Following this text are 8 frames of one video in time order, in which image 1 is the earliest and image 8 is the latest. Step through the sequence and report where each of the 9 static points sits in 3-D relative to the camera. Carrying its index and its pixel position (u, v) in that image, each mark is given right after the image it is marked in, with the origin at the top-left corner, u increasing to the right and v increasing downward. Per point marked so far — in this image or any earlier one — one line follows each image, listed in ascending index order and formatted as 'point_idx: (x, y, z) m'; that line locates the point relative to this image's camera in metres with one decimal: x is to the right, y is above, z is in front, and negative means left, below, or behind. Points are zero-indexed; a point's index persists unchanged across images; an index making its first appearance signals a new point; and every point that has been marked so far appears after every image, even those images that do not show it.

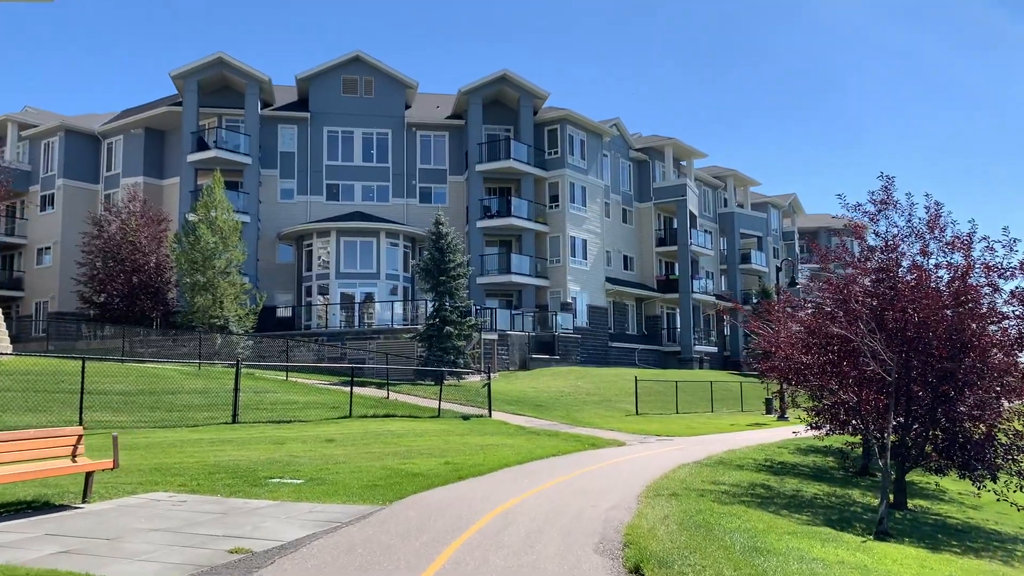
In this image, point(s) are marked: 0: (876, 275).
0: (+5.7, +0.2, +13.7) m
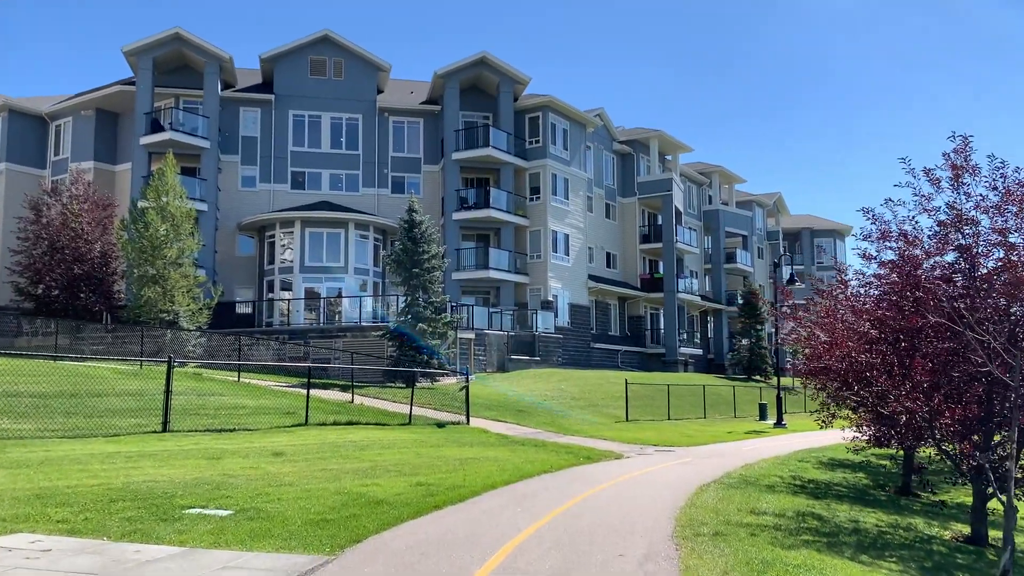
0: (+5.5, +0.4, +11.1) m
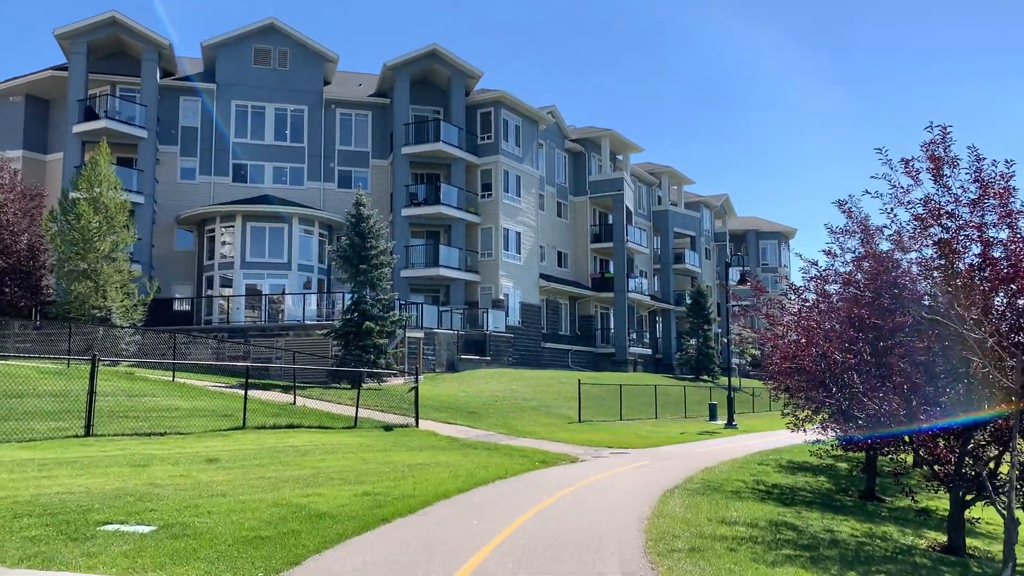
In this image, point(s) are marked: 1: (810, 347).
0: (+5.0, +0.5, +10.6) m
1: (+4.4, -0.8, +12.6) m
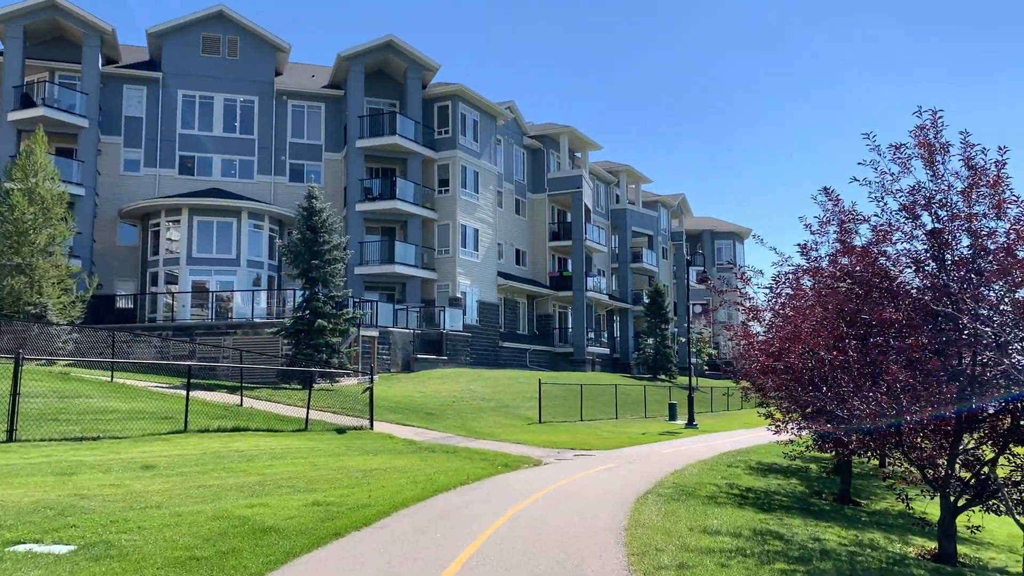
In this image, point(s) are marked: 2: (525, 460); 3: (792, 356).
0: (+4.6, +0.5, +10.1) m
1: (+3.9, -0.8, +12.0) m
2: (+0.3, -3.4, +17.1) m
3: (+3.8, -0.9, +12.1) m
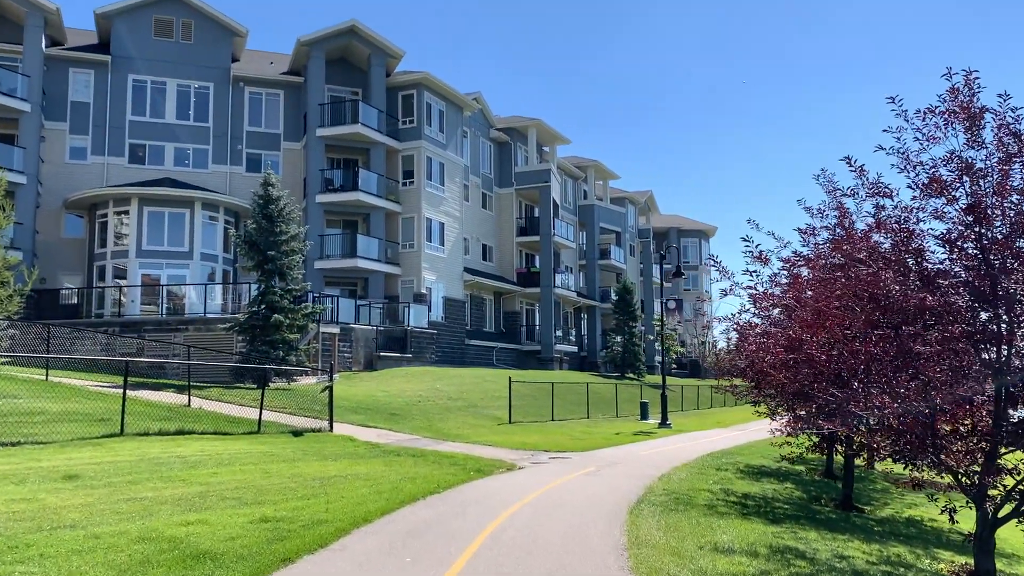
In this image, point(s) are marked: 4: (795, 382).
0: (+4.4, +0.7, +8.9) m
1: (+3.6, -0.6, +10.9) m
2: (-0.2, -3.2, +15.8) m
3: (+3.6, -0.8, +11.0) m
4: (+3.7, -1.3, +11.8) m
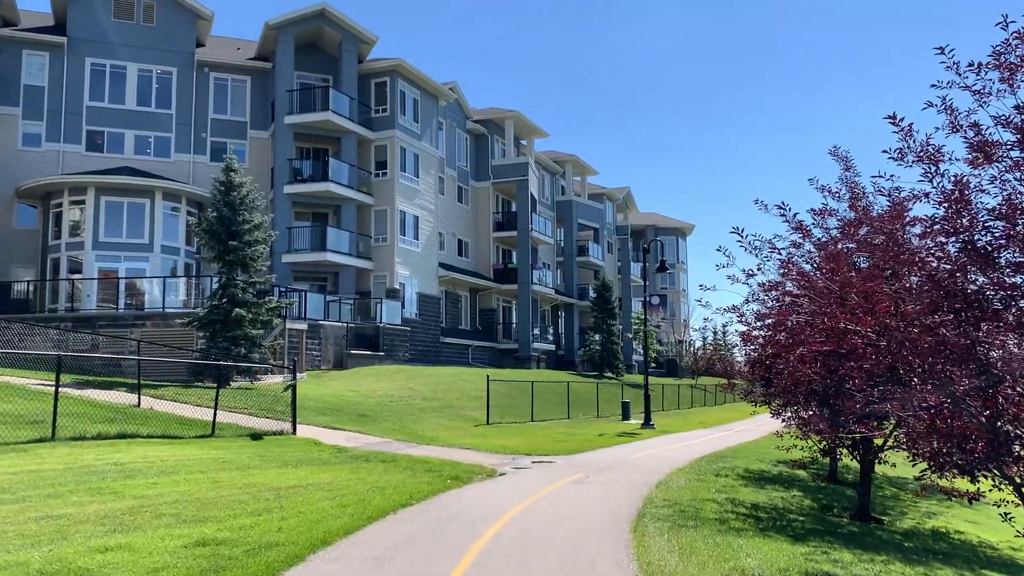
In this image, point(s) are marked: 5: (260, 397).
0: (+4.3, +0.9, +7.7) m
1: (+3.4, -0.4, +9.6) m
2: (-0.6, -3.0, +14.4) m
3: (+3.4, -0.6, +9.7) m
4: (+3.5, -1.1, +10.5) m
5: (-5.7, -2.4, +19.8) m
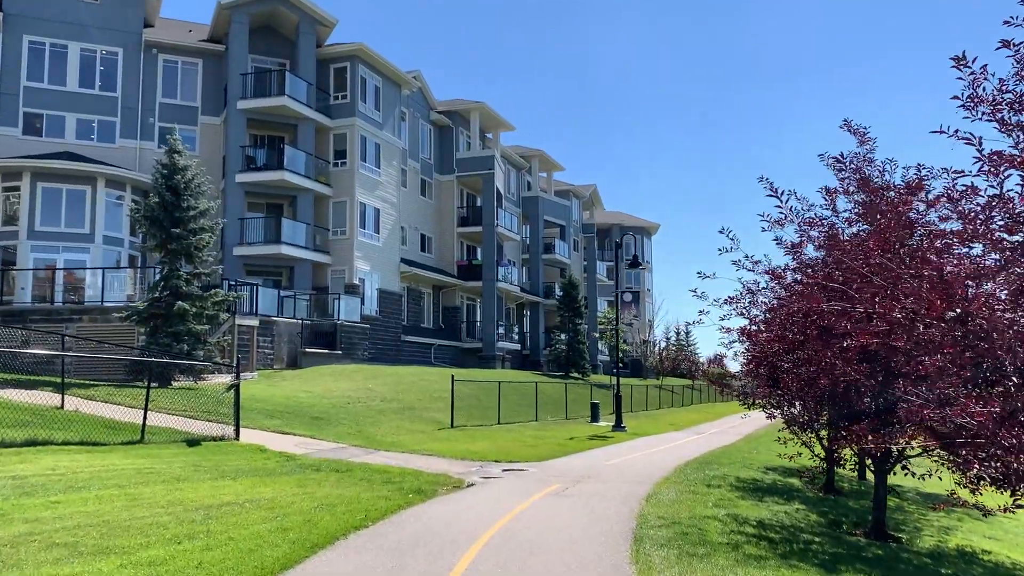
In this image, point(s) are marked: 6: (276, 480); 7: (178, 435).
0: (+4.2, +1.0, +6.3) m
1: (+3.2, -0.3, +8.2) m
2: (-1.0, -2.8, +12.8) m
3: (+3.2, -0.4, +8.3) m
4: (+3.2, -0.9, +9.1) m
5: (-6.4, -2.2, +18.0) m
6: (-3.2, -2.5, +11.6) m
7: (-5.5, -2.4, +14.4) m
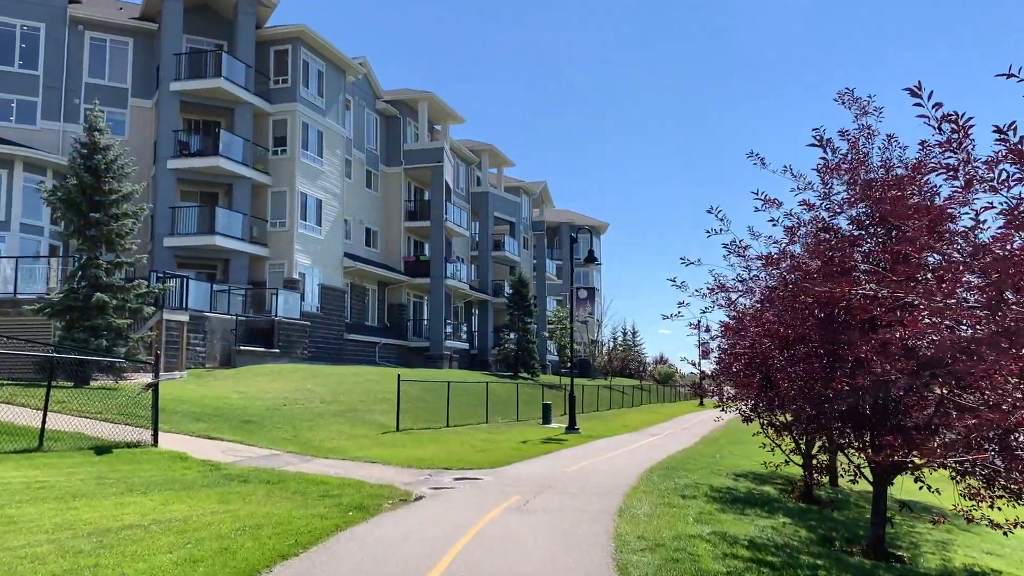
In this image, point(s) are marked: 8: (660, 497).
0: (+4.0, +1.1, +5.2) m
1: (+2.9, -0.1, +7.0) m
2: (-1.6, -2.7, +11.4) m
3: (+2.9, -0.3, +7.1) m
4: (+2.9, -0.8, +7.9) m
5: (-7.3, -2.0, +16.2) m
6: (-3.7, -2.4, +10.1) m
7: (-6.2, -2.2, +12.7) m
8: (+2.0, -2.8, +11.6) m
